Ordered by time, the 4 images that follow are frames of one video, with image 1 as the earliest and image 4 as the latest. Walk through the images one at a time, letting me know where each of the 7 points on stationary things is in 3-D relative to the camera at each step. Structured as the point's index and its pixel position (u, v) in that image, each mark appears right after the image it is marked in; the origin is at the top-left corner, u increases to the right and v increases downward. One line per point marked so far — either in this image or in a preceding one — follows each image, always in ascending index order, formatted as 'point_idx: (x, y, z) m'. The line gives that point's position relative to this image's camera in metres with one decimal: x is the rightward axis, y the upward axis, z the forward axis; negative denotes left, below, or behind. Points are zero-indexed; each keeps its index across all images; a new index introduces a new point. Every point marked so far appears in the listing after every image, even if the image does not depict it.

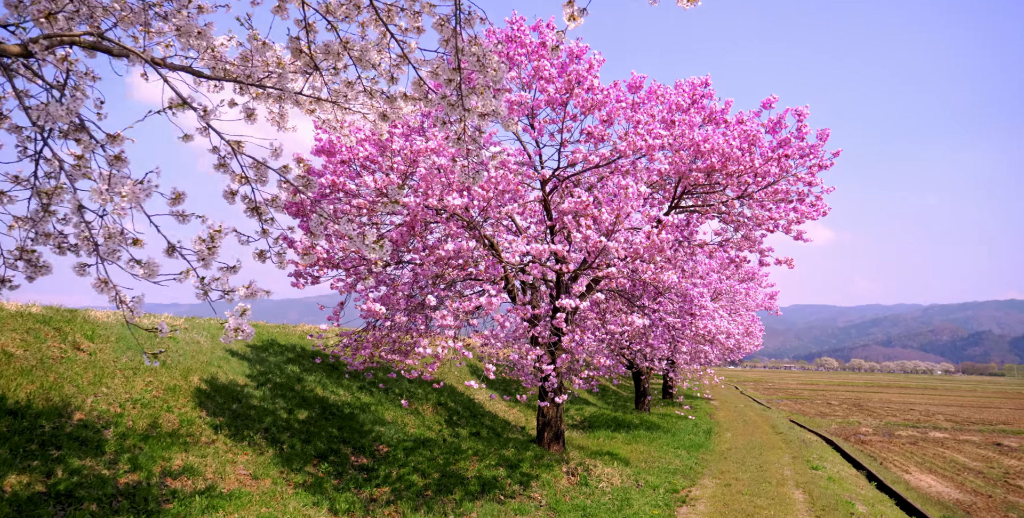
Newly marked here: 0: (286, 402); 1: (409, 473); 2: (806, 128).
0: (-6.8, -4.3, +16.5) m
1: (-2.8, -5.7, +14.7) m
2: (+7.5, +3.4, +14.0) m
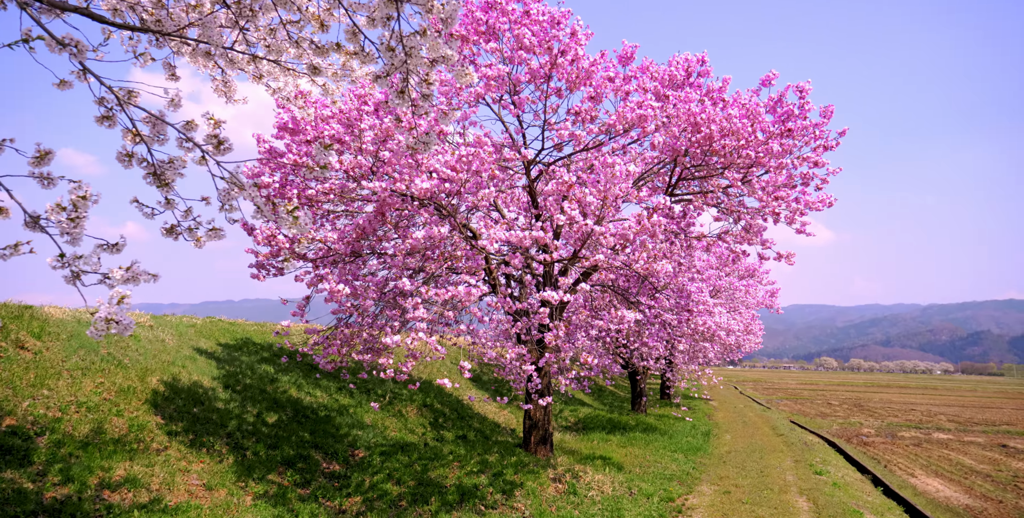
0: (-7.3, -4.1, +15.5) m
1: (-3.2, -5.5, +13.7) m
2: (+7.1, +3.6, +13.0) m
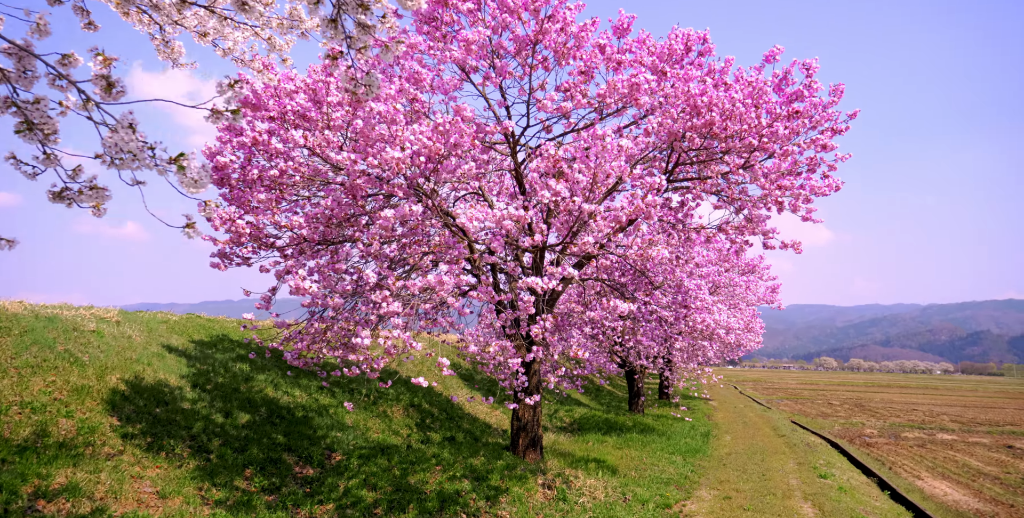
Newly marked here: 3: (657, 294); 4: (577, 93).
0: (-7.6, -3.9, +14.6) m
1: (-3.6, -5.3, +12.7) m
2: (+6.7, +3.9, +12.1) m
3: (+5.3, -1.3, +19.8) m
4: (+1.3, +3.2, +10.8) m
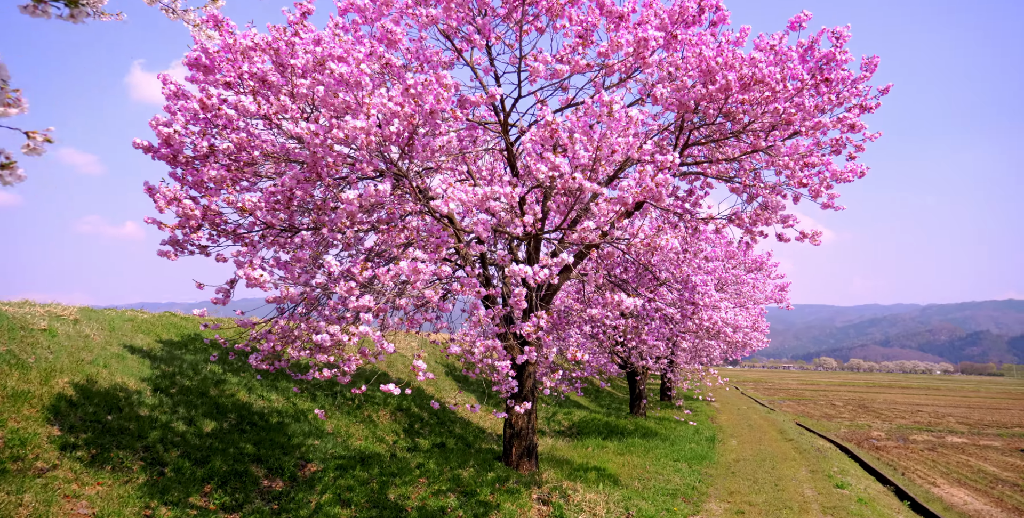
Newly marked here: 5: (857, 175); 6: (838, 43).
0: (-7.8, -3.7, +13.3) m
1: (-3.8, -5.1, +11.5) m
2: (+6.5, +4.1, +10.8) m
3: (+5.1, -1.1, +18.5) m
4: (+1.1, +3.4, +9.5) m
5: (+8.2, +2.0, +13.1) m
6: (+6.3, +4.2, +10.7) m
